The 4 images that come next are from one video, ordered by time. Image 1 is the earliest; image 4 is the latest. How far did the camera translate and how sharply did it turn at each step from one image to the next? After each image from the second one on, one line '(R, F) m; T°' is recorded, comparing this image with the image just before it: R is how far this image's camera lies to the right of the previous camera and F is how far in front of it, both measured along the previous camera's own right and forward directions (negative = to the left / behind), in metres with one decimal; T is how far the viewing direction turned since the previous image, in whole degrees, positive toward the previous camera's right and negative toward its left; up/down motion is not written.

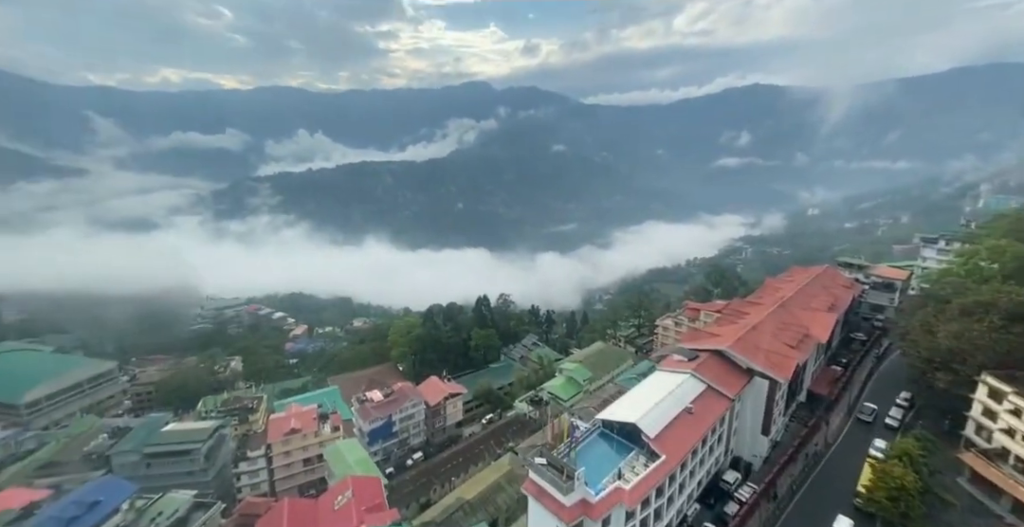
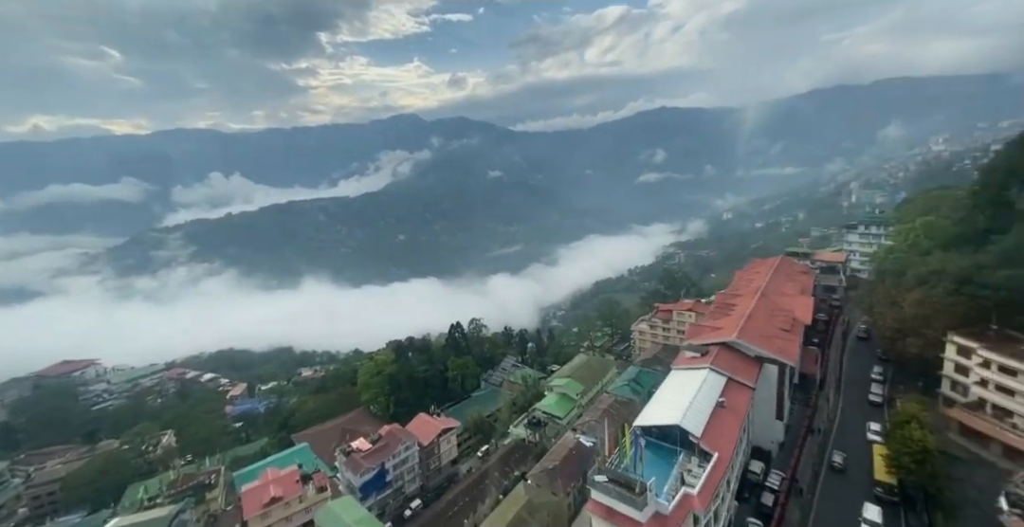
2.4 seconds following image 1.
(-1.8, -0.4) m; +8°
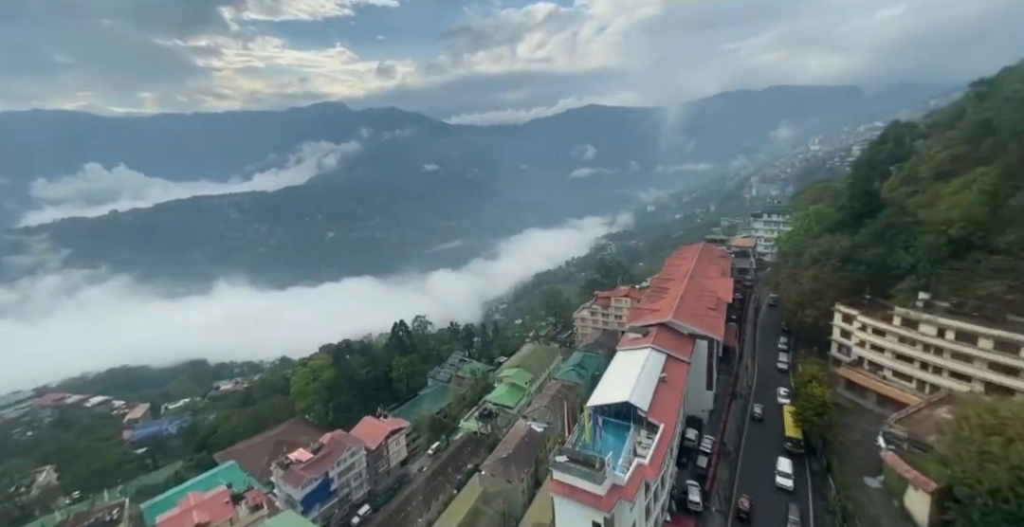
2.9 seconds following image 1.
(-0.5, -0.5) m; +8°
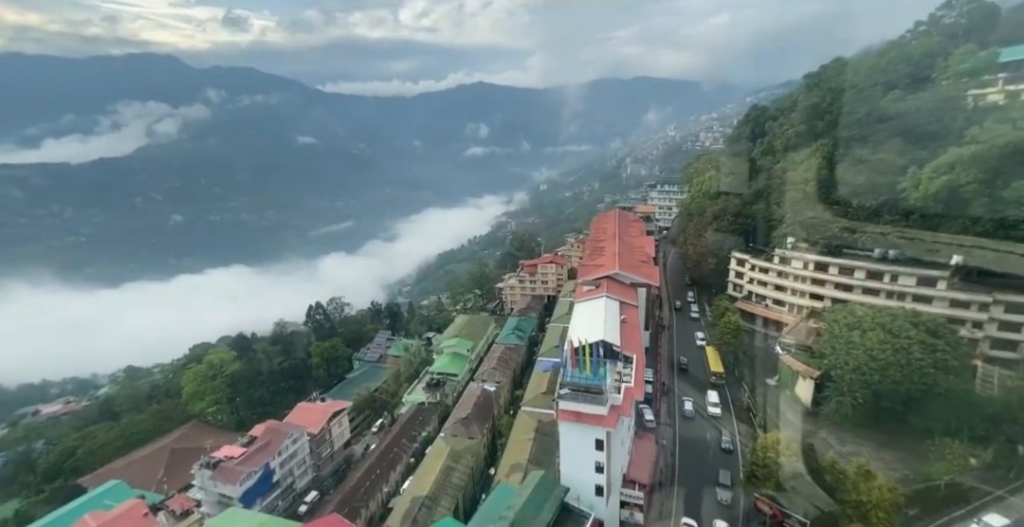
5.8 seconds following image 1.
(-2.3, -0.5) m; +15°
